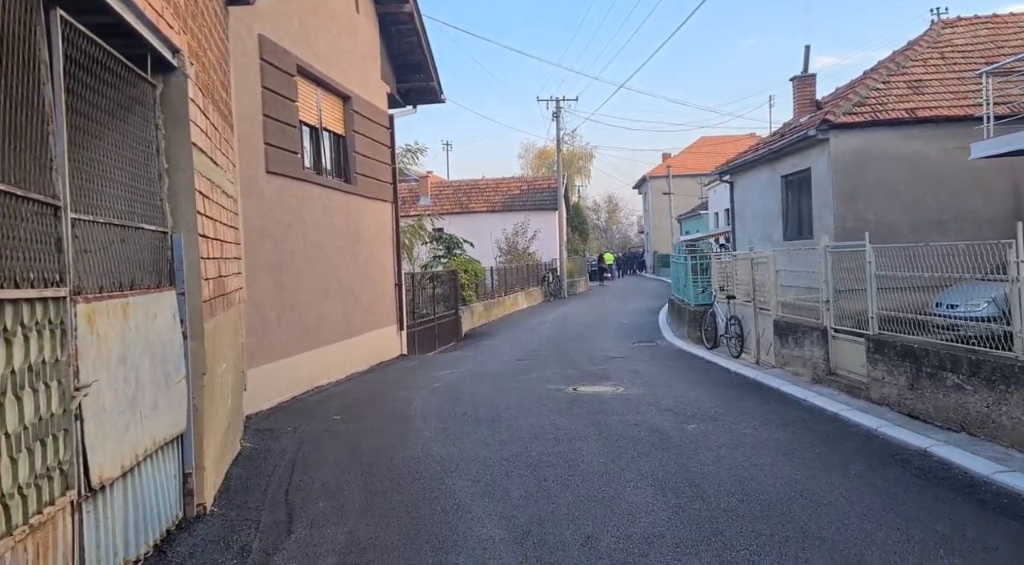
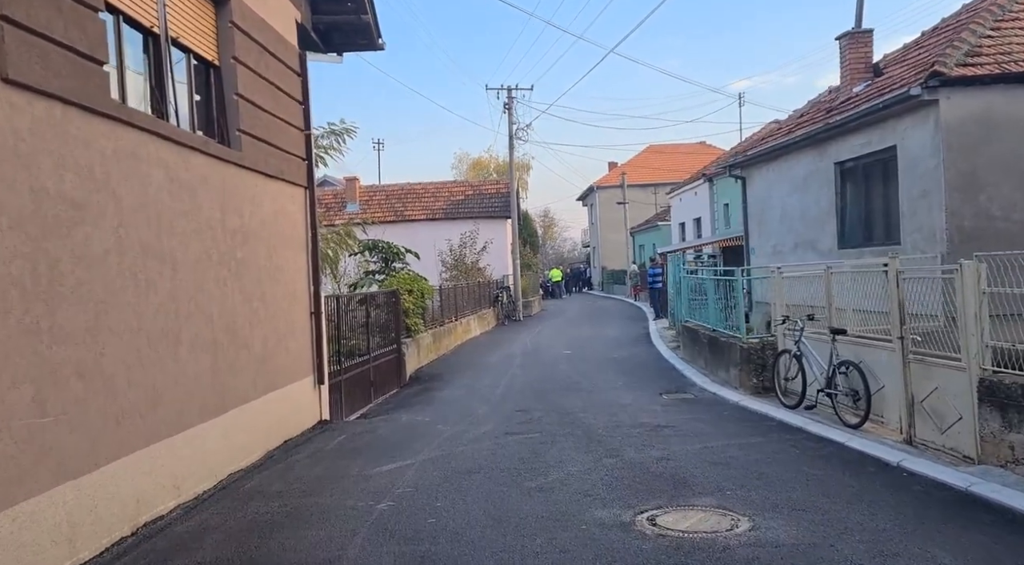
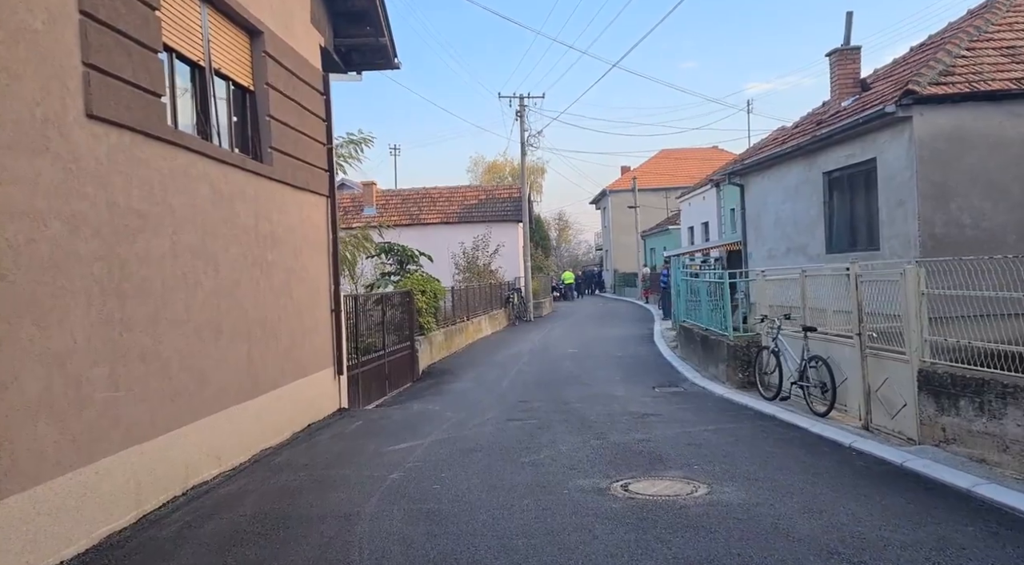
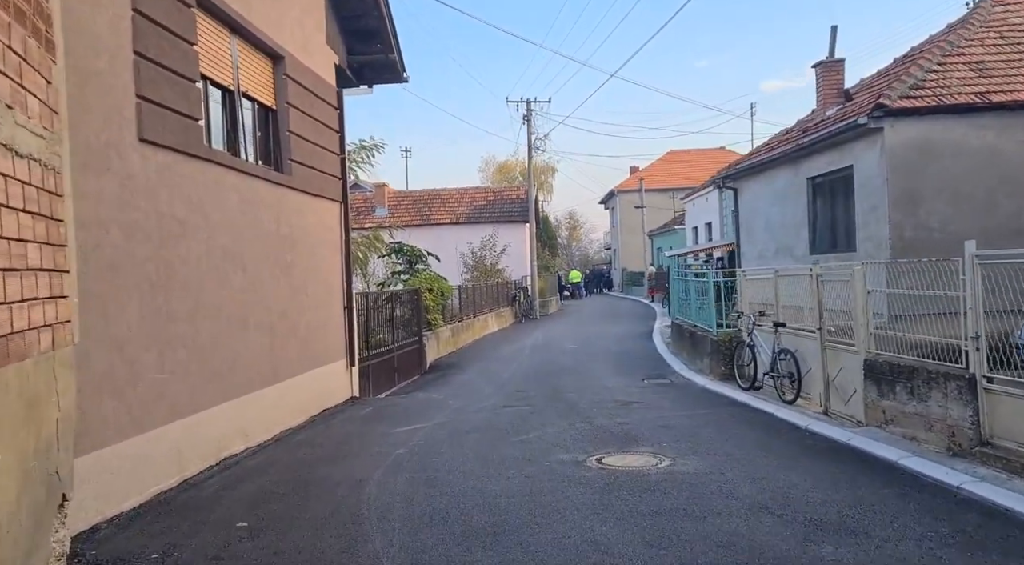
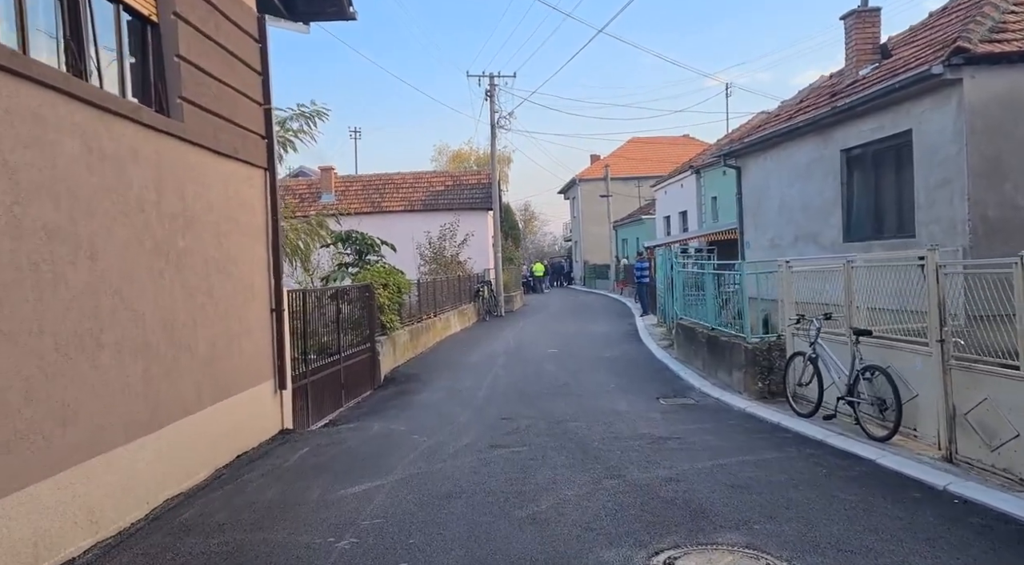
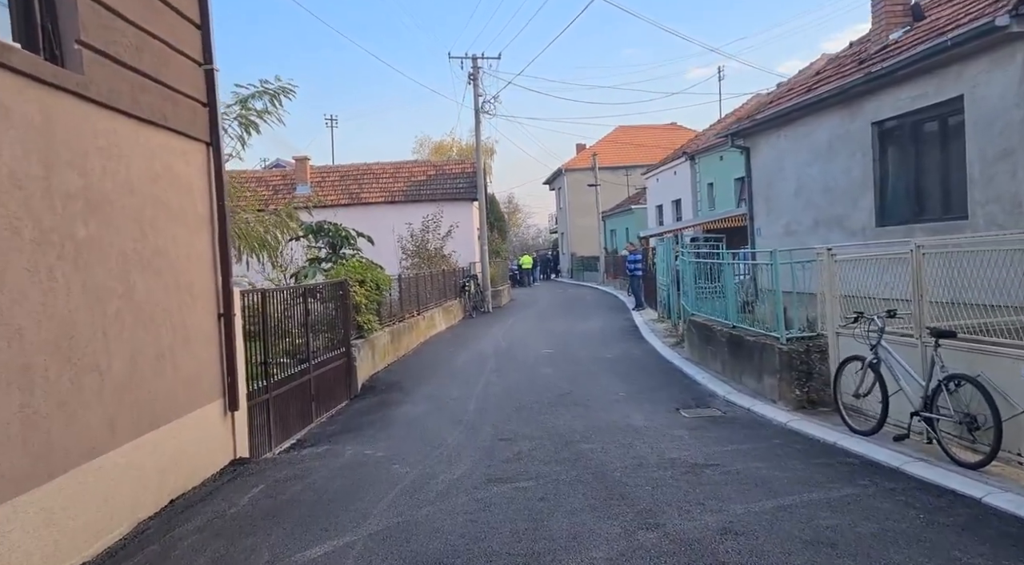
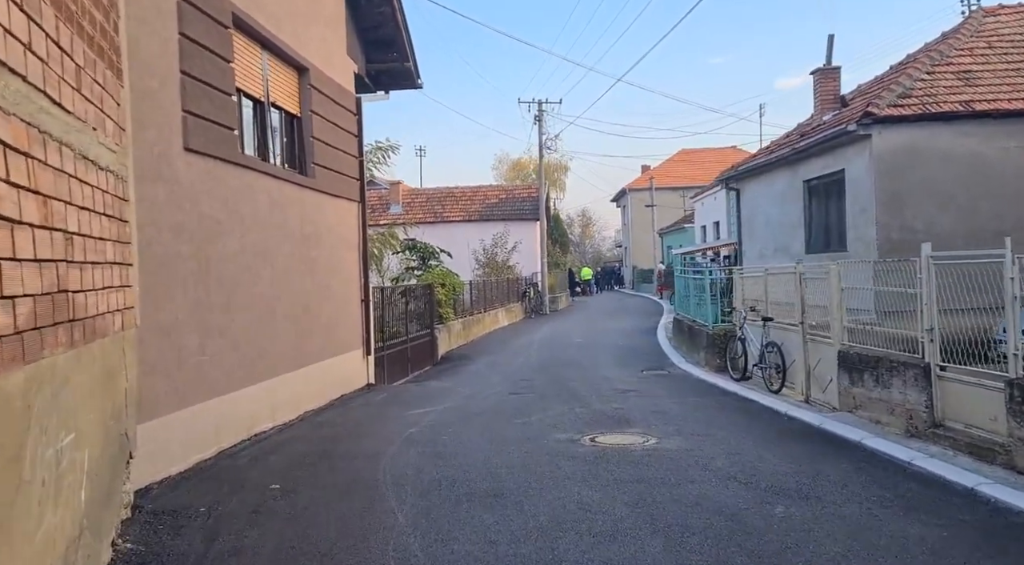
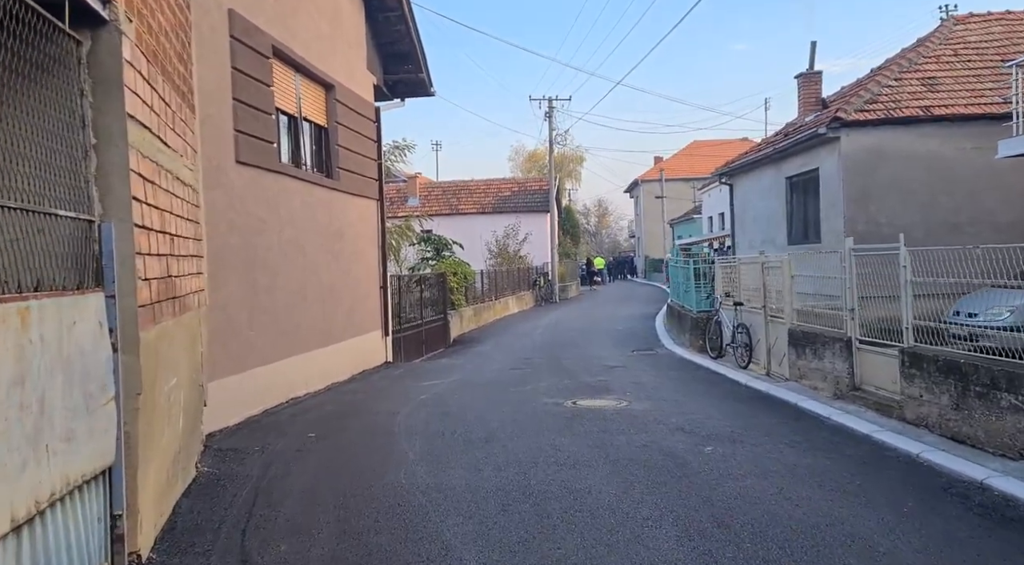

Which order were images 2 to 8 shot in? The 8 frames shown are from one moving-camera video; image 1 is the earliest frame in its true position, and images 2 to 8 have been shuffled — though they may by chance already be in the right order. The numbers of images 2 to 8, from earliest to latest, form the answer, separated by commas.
8, 7, 4, 3, 2, 5, 6
